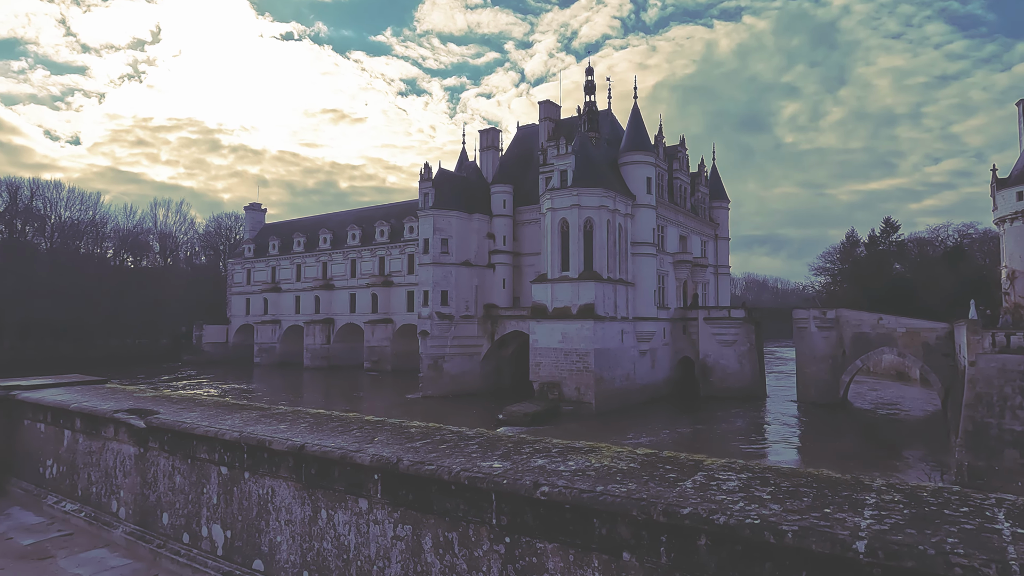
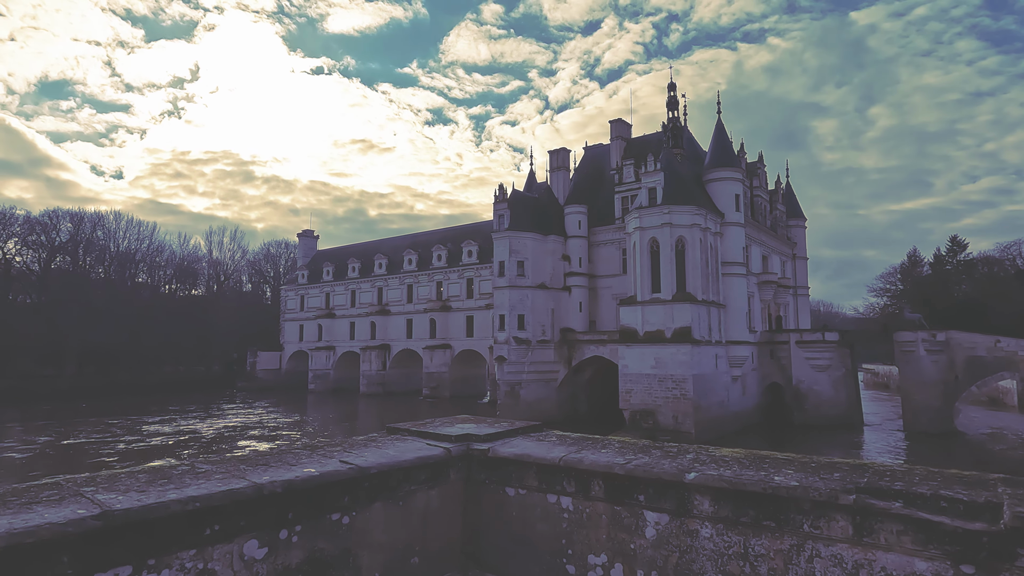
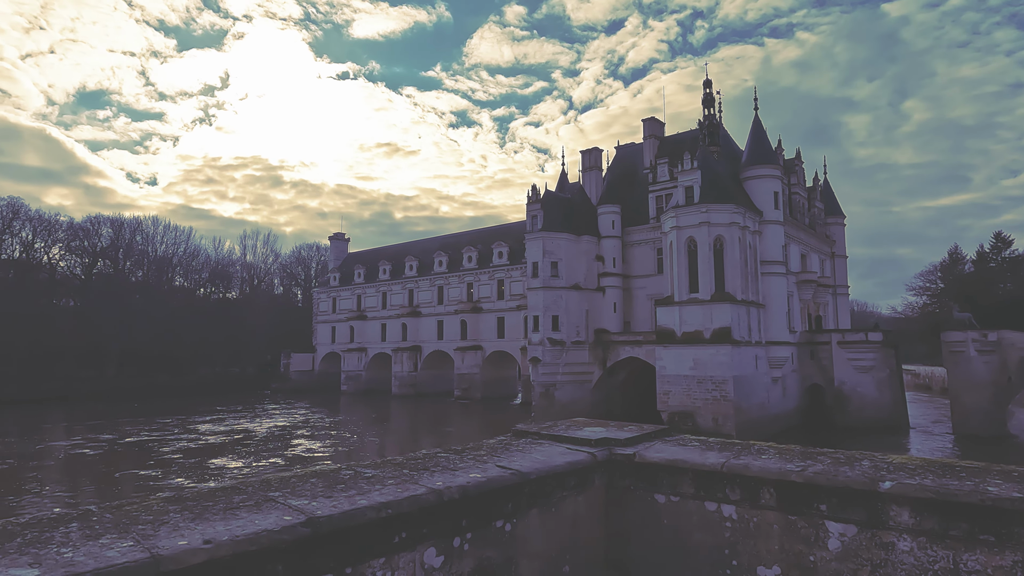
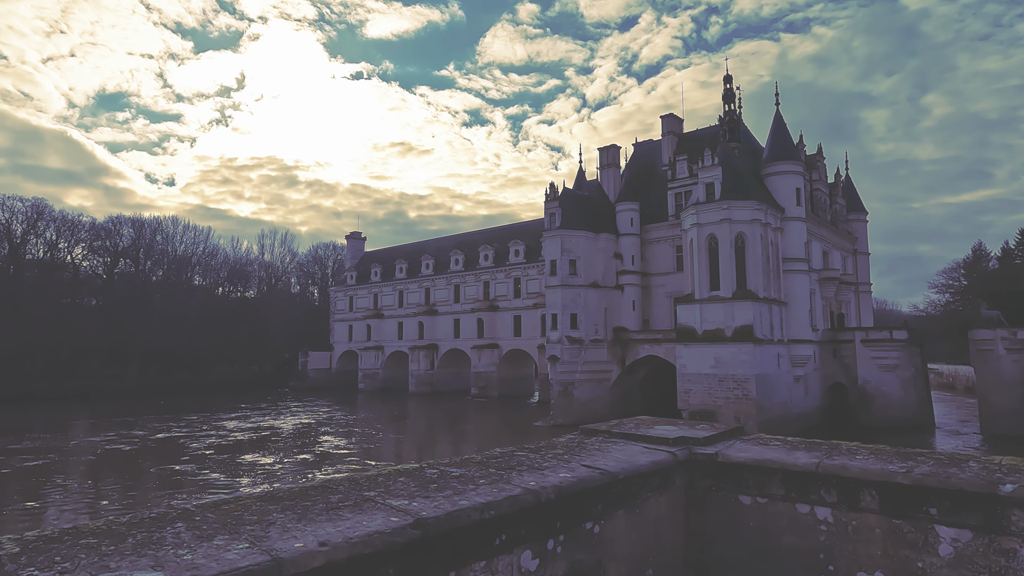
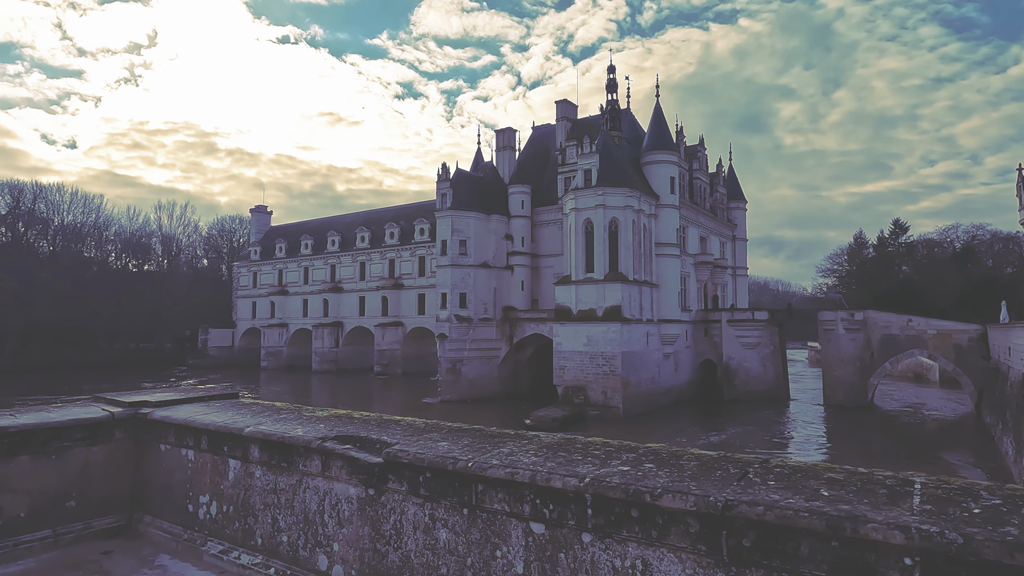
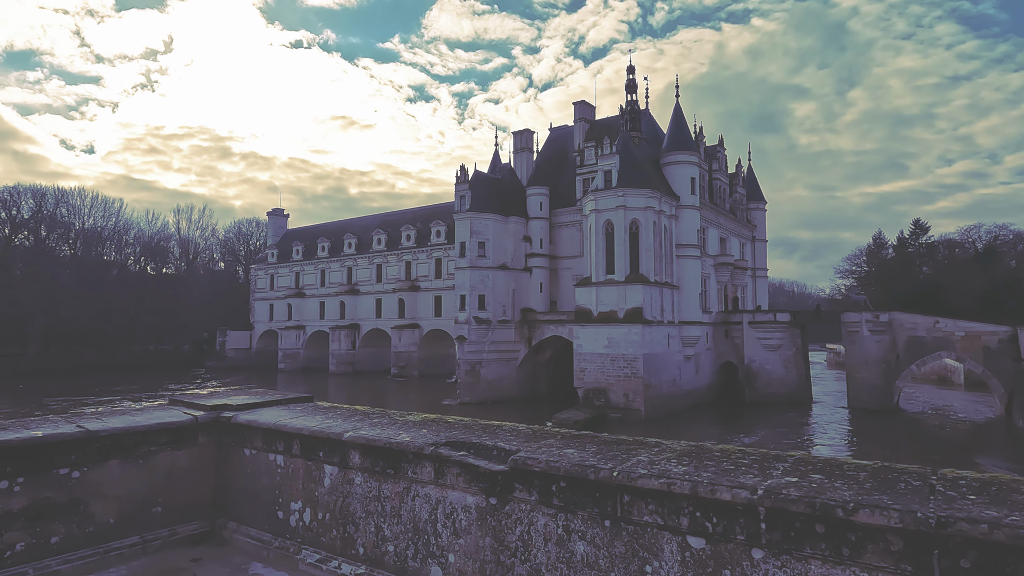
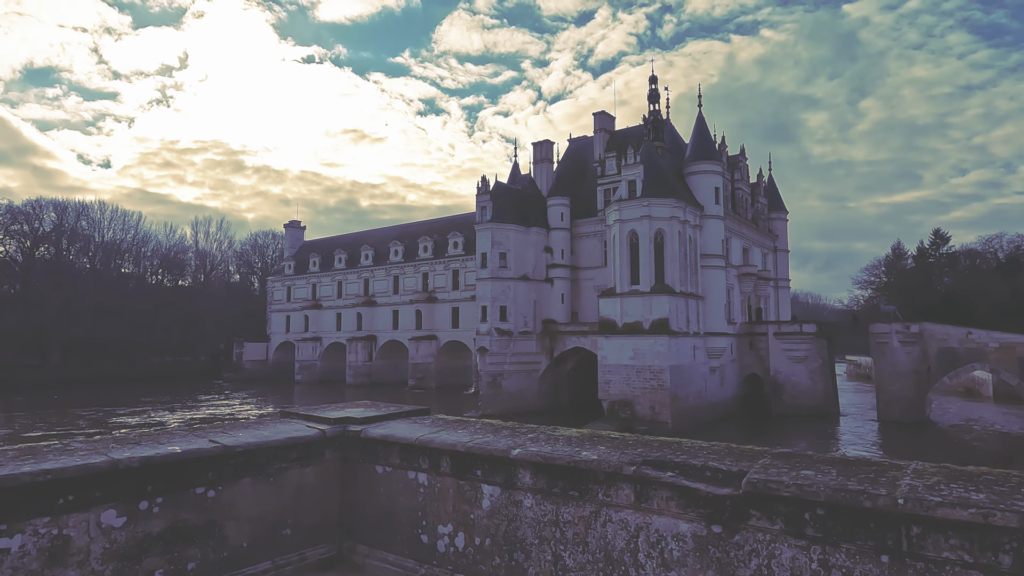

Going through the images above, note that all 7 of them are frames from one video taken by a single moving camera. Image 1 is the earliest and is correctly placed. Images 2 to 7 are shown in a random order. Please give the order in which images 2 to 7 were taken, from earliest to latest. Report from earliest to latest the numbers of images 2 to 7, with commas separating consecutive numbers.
5, 6, 7, 2, 3, 4
